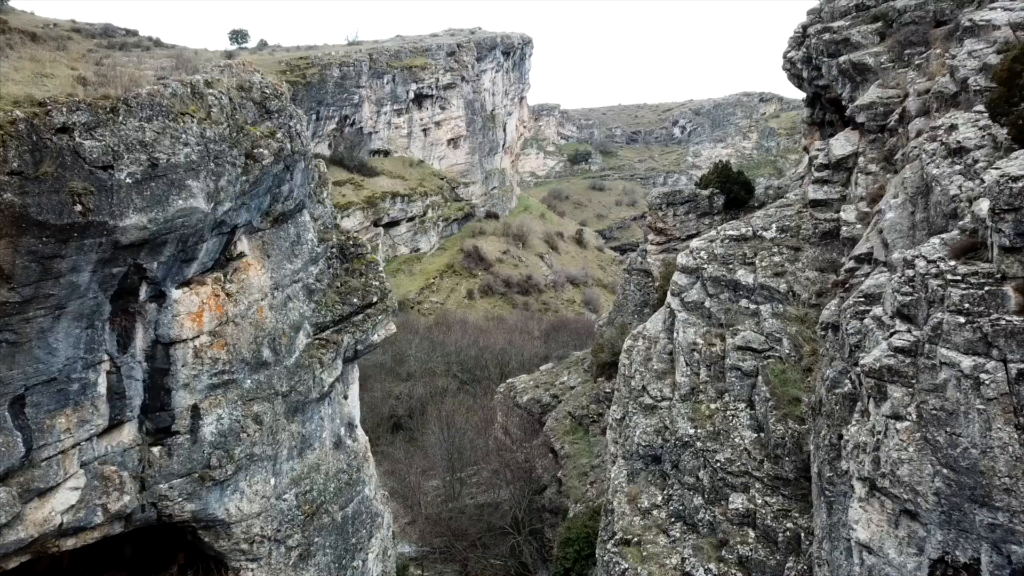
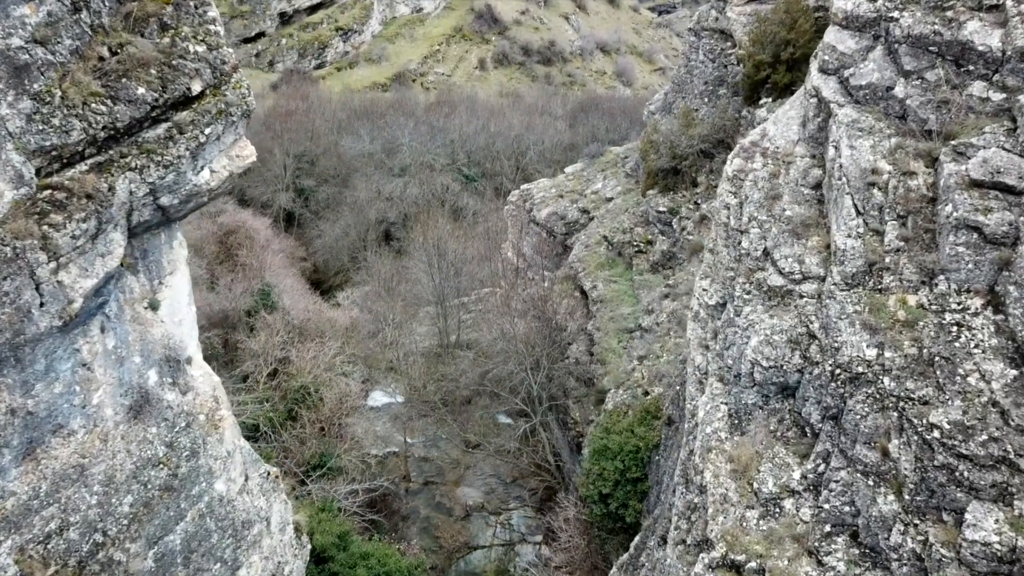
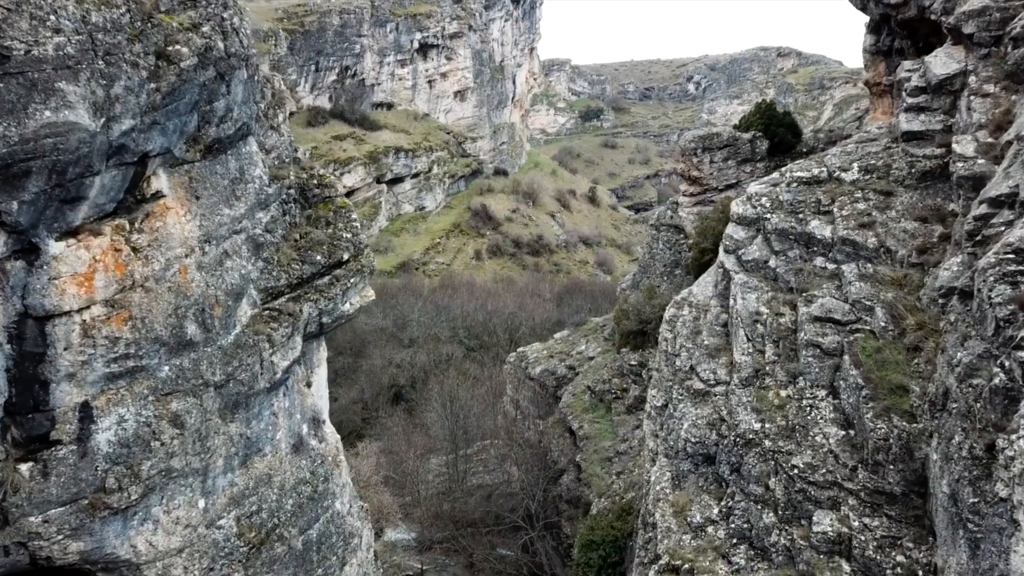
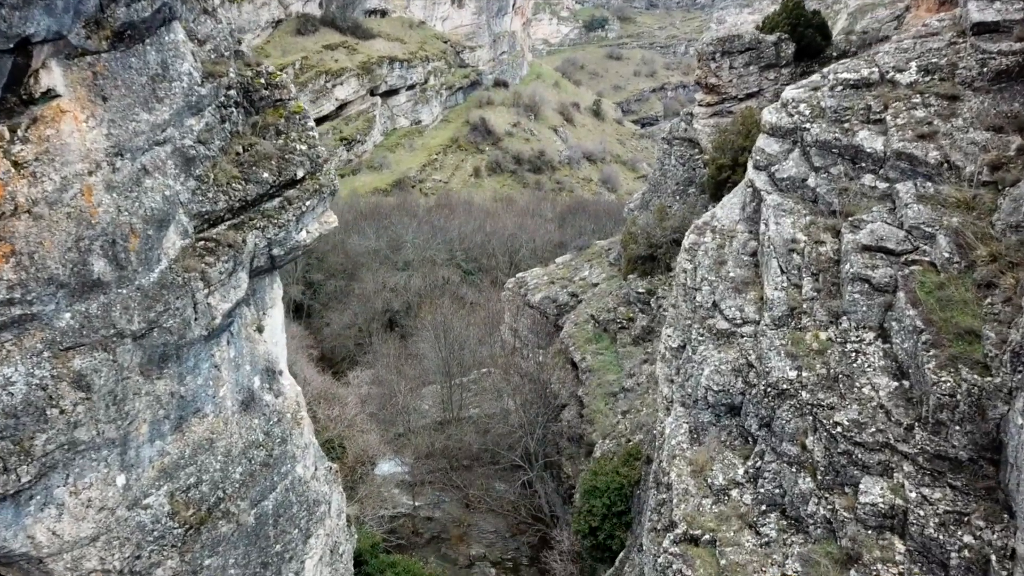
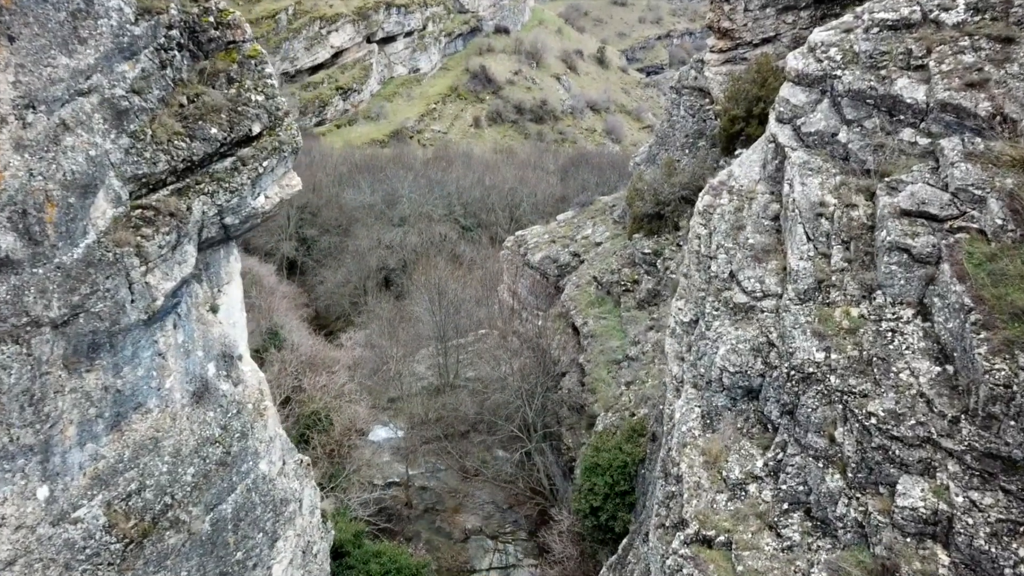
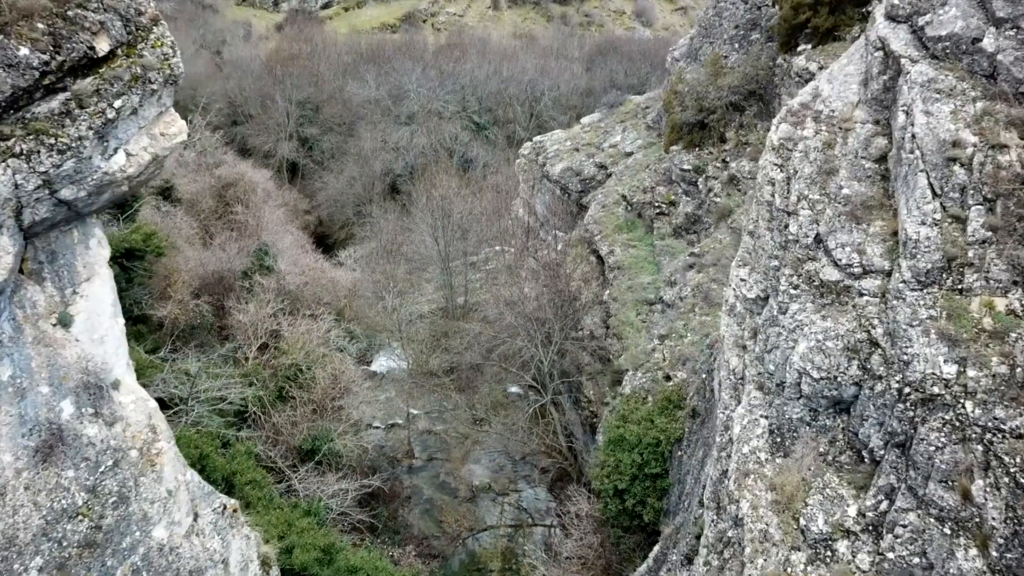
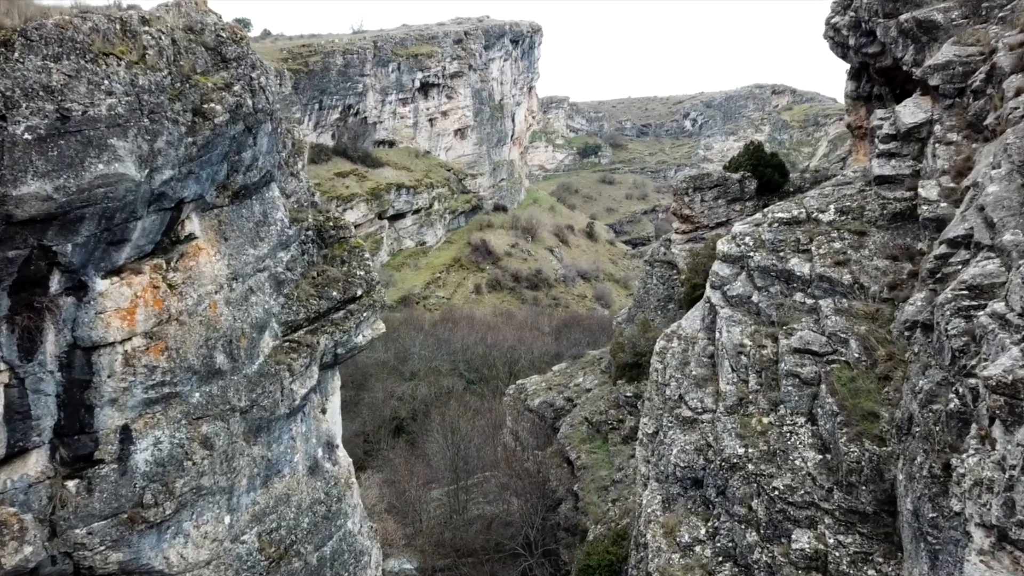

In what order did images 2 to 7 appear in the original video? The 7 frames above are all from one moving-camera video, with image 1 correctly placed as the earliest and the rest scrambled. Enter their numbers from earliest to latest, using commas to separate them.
7, 3, 4, 5, 2, 6
